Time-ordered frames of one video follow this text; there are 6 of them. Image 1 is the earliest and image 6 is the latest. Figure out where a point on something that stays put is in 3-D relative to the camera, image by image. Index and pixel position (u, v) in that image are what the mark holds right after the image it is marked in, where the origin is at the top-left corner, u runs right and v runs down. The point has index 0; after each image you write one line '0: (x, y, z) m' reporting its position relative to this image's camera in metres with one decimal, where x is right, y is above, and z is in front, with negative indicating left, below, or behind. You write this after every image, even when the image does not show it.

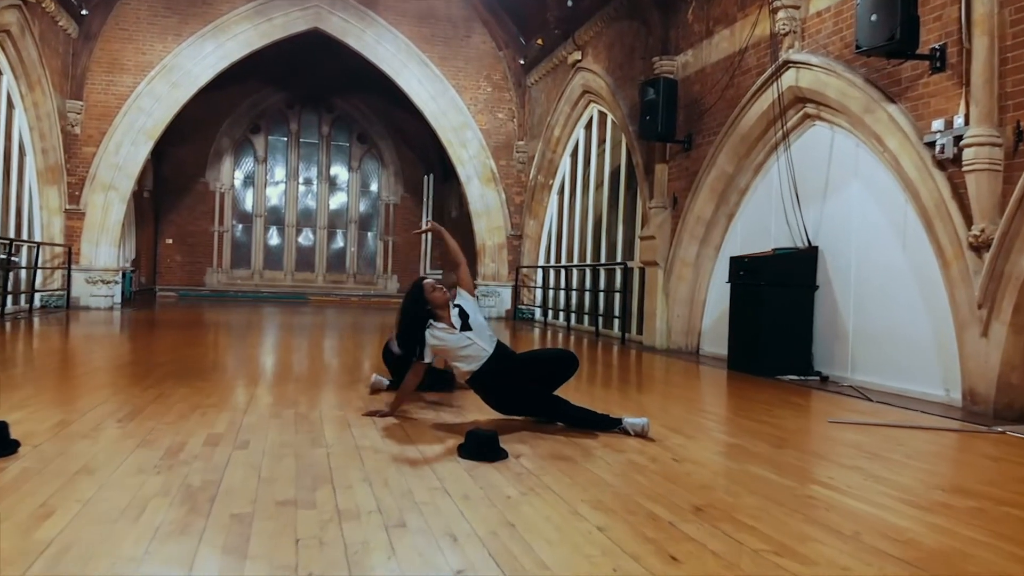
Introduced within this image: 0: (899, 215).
0: (+2.2, +0.4, +4.8) m
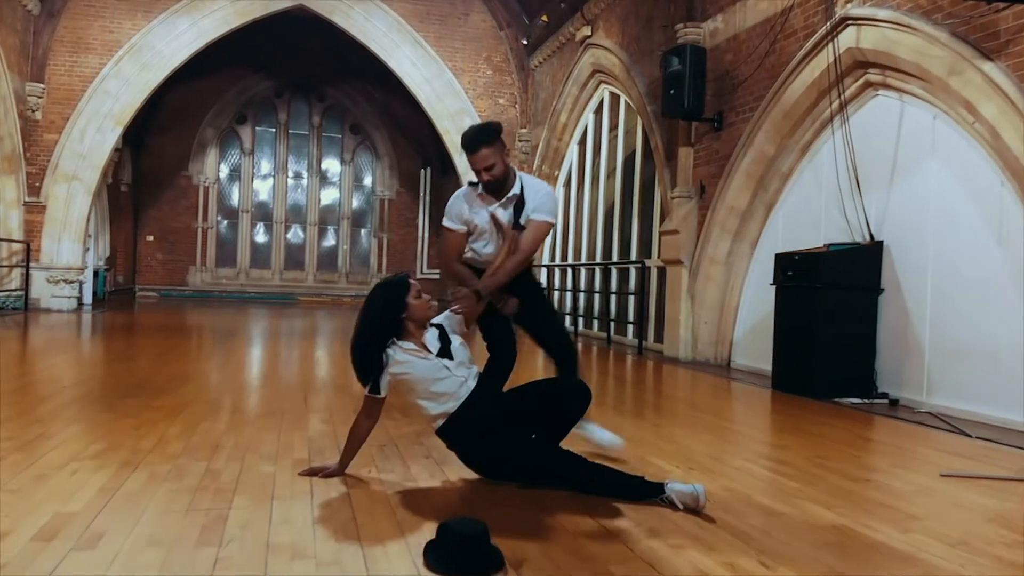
0: (+2.2, +0.4, +3.9) m
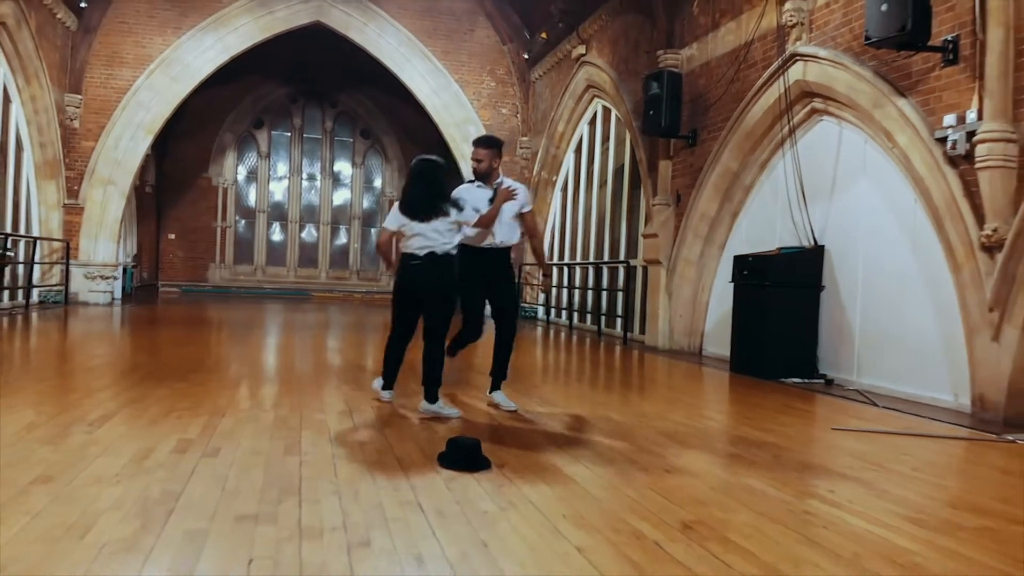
0: (+2.2, +0.4, +4.7) m
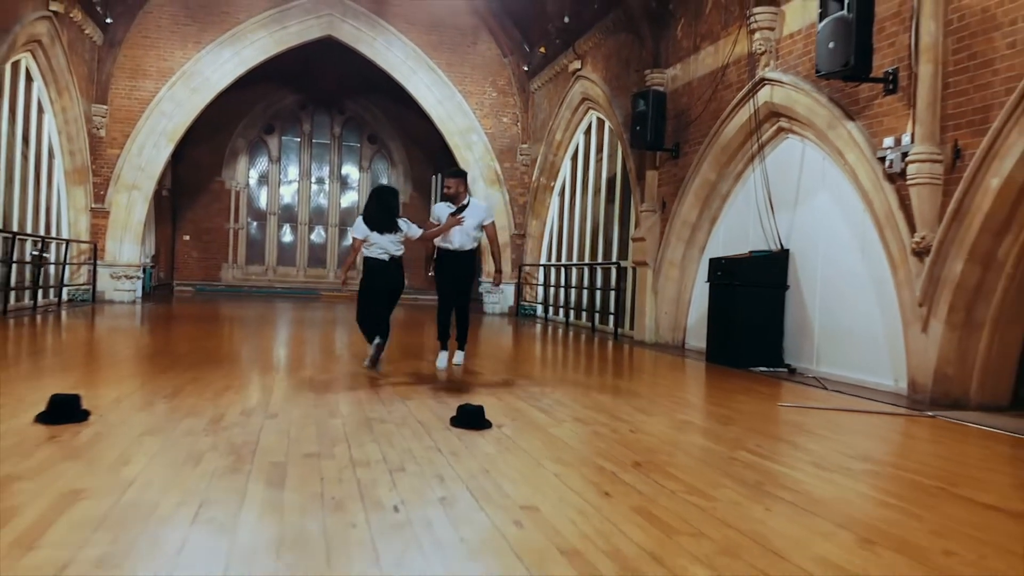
0: (+2.2, +0.4, +5.3) m
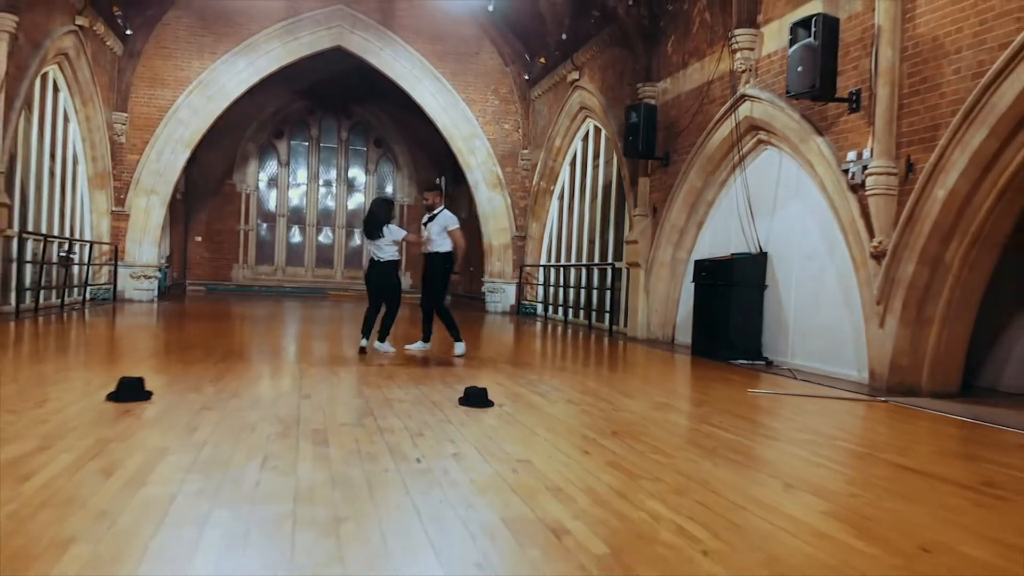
0: (+2.2, +0.4, +5.9) m
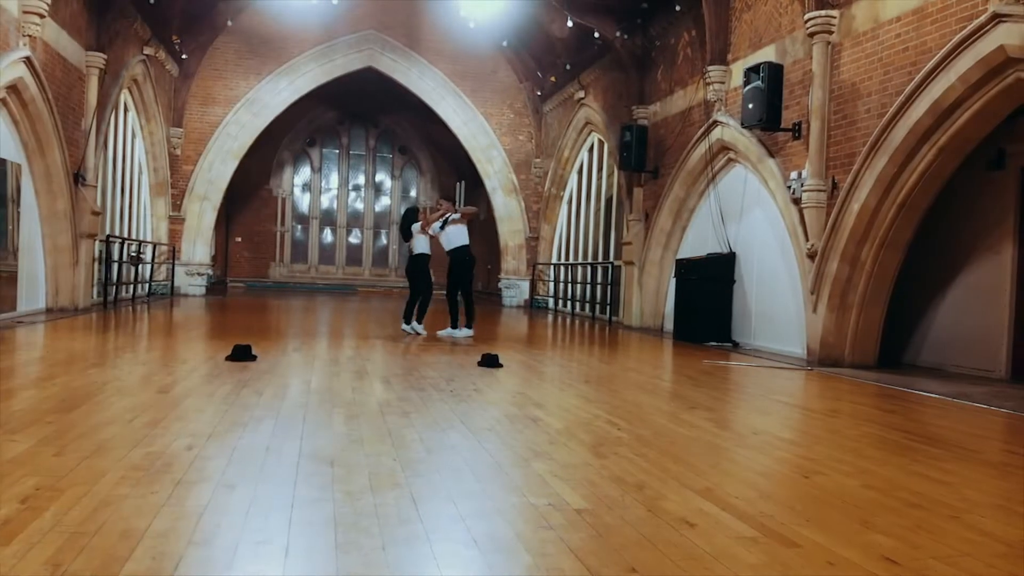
0: (+2.3, +0.5, +7.2) m
